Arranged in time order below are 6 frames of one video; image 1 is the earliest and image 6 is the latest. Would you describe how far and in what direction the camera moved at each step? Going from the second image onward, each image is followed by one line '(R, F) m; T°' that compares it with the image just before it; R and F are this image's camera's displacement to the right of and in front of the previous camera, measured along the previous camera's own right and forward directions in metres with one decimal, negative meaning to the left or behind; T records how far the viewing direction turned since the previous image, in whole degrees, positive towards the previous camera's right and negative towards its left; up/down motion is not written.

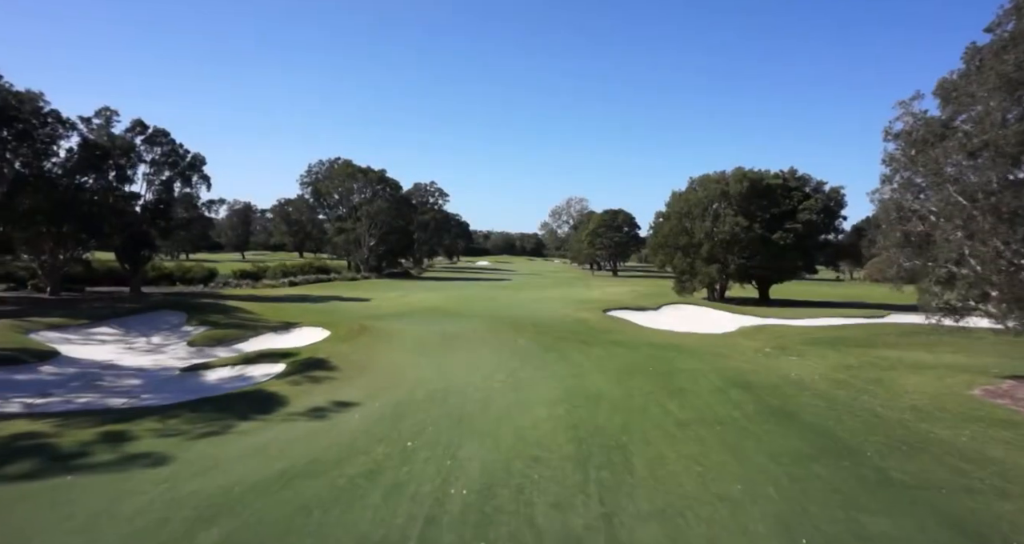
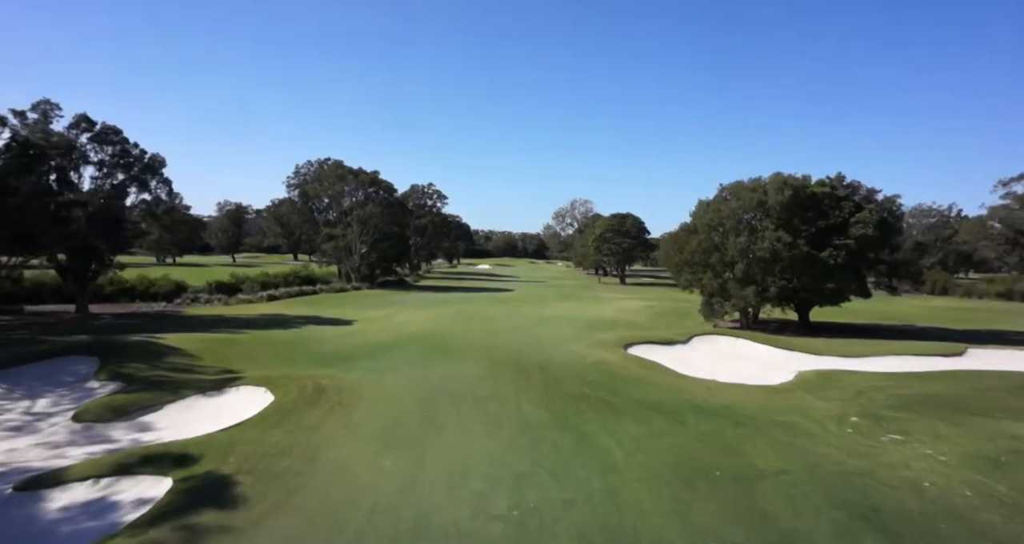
(-0.1, +4.1) m; 0°
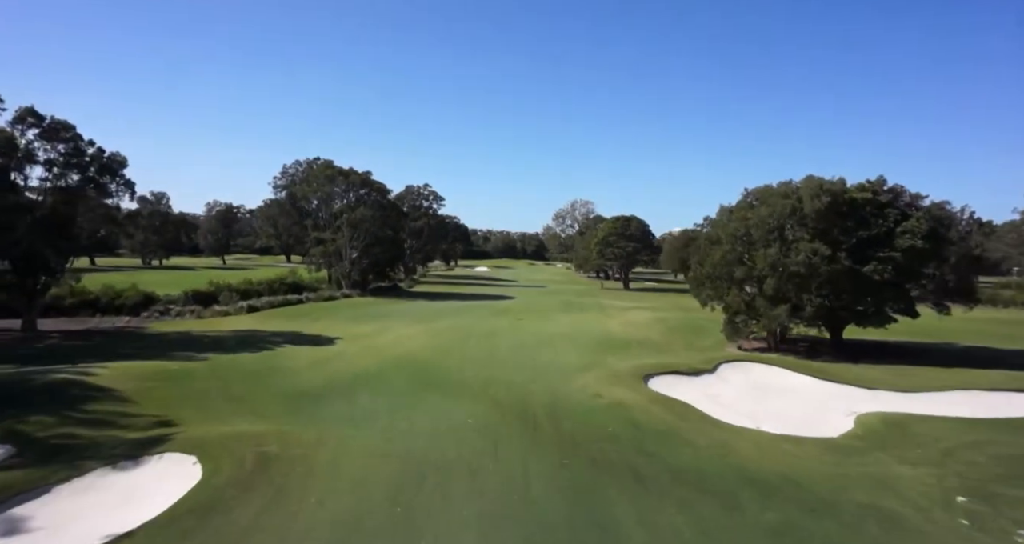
(-0.1, +3.0) m; 0°
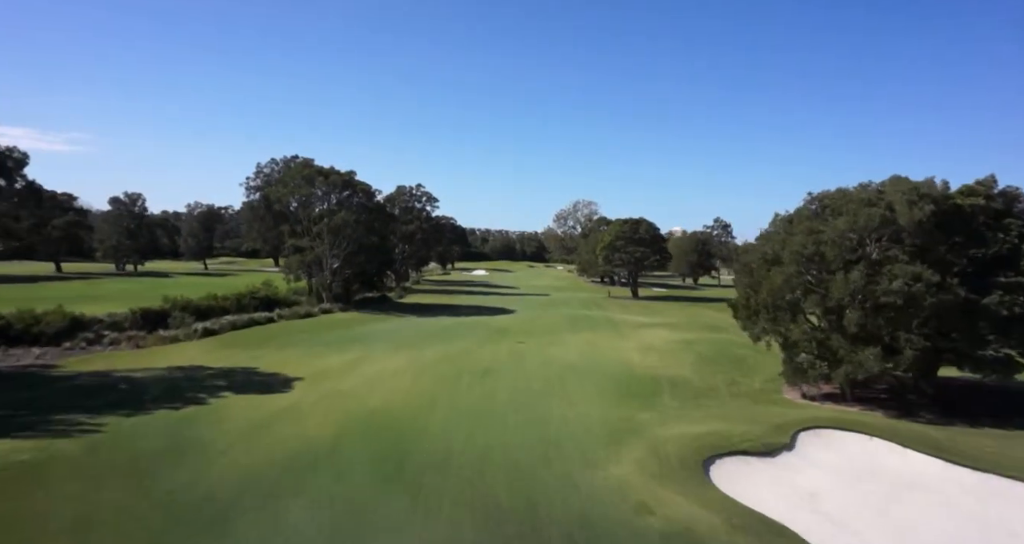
(-0.1, +5.4) m; 0°
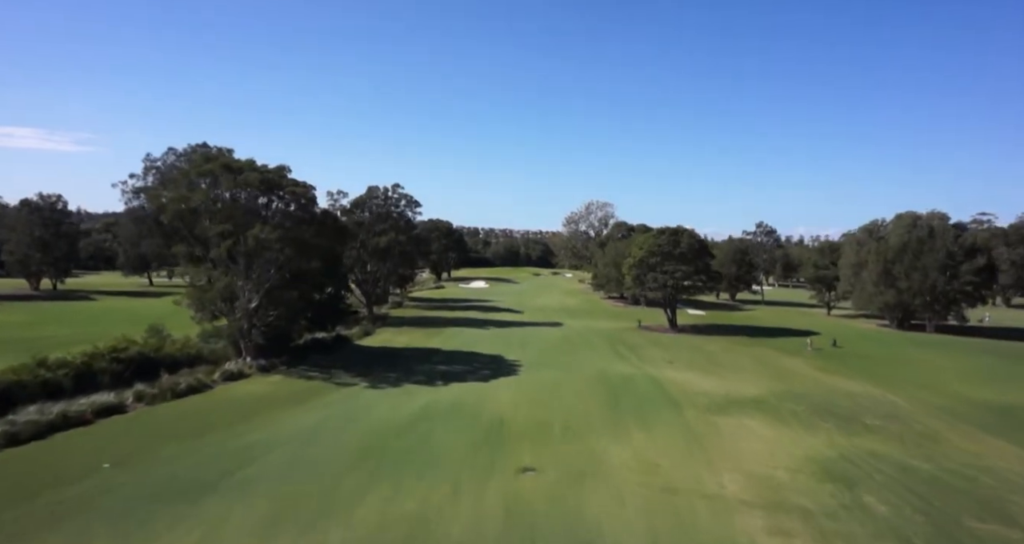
(+0.1, +15.3) m; 0°
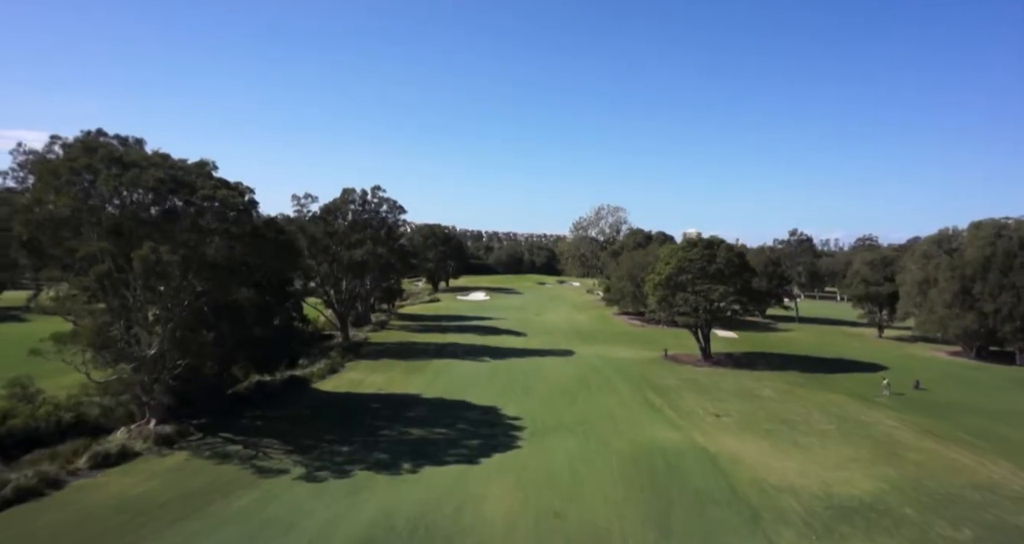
(+0.2, +9.1) m; 0°
